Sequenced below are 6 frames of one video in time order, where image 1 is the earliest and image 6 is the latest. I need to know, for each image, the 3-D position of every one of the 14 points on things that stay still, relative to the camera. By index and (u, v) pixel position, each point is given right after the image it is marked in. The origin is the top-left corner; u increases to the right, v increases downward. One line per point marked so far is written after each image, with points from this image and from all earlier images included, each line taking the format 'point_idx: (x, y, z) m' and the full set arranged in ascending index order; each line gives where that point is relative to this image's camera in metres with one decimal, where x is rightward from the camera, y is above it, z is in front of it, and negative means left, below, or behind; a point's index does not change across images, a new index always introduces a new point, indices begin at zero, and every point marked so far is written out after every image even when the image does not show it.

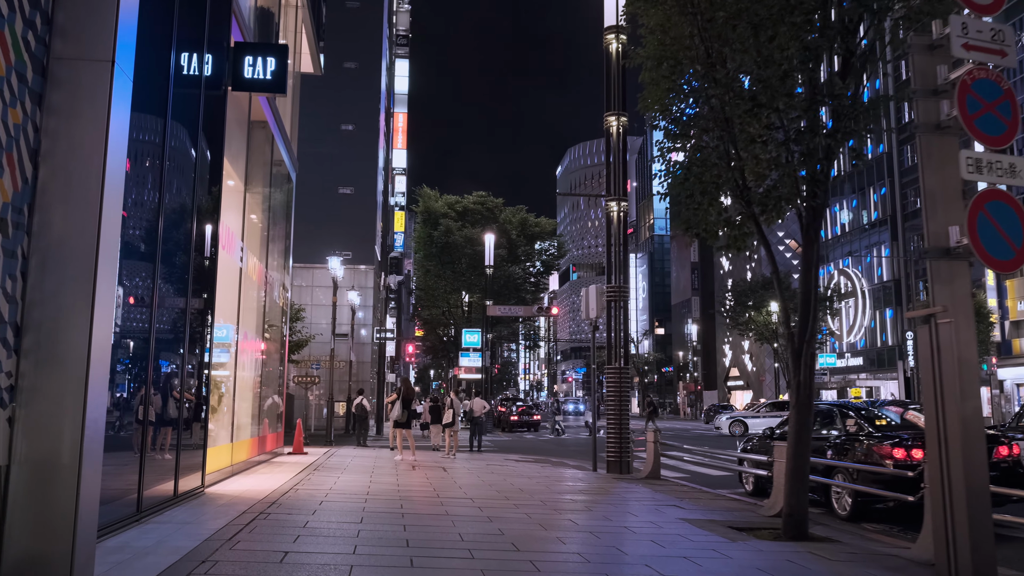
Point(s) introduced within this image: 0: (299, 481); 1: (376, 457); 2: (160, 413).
0: (-3.0, -2.7, +12.4) m
1: (-2.9, -3.7, +19.1) m
2: (-4.0, -1.5, +10.3) m
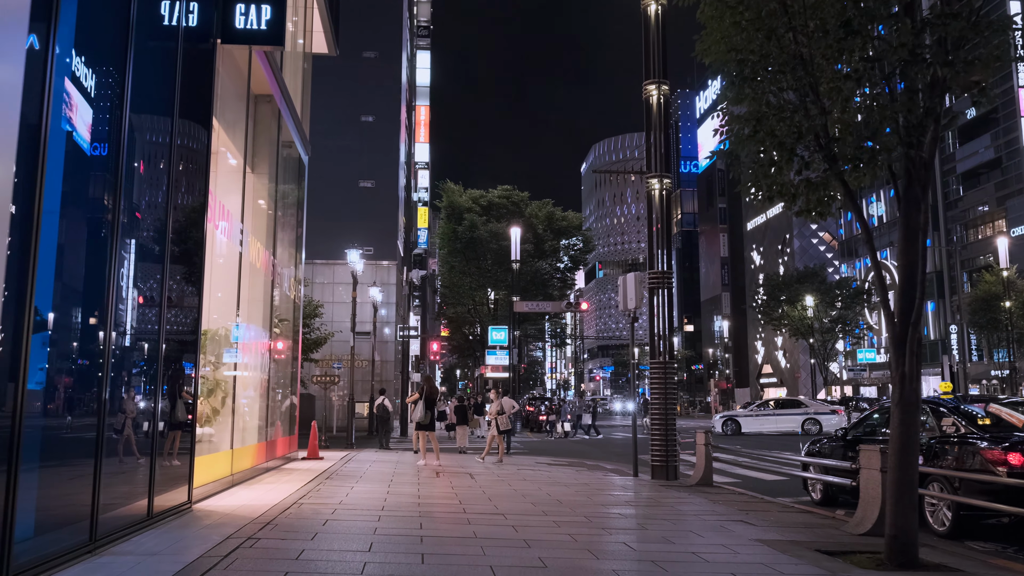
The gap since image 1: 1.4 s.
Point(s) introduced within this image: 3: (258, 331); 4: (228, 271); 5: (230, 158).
0: (-2.5, -2.5, +10.9) m
1: (-2.3, -3.5, +17.5) m
2: (-3.6, -1.3, +8.8) m
3: (-4.3, -0.7, +14.8) m
4: (-4.2, +0.3, +12.9) m
5: (-4.1, +2.0, +12.9) m
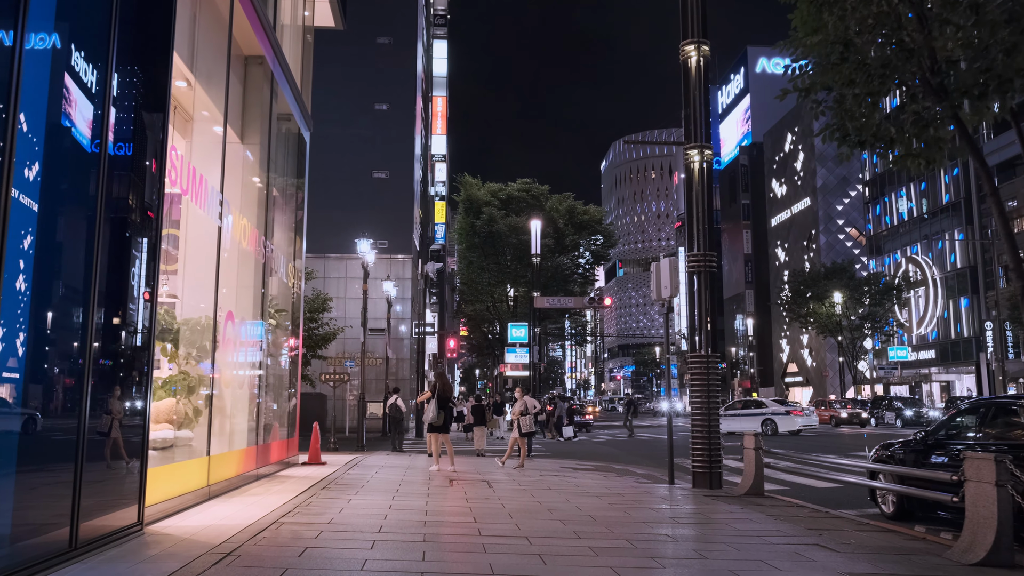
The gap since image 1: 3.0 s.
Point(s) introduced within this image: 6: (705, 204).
0: (-2.3, -2.3, +9.3) m
1: (-1.9, -3.2, +15.9) m
2: (-3.4, -1.1, +7.2) m
3: (-4.0, -0.4, +13.2) m
4: (-4.0, +0.5, +11.3) m
5: (-3.9, +2.2, +11.3) m
6: (+3.0, +1.4, +14.0) m
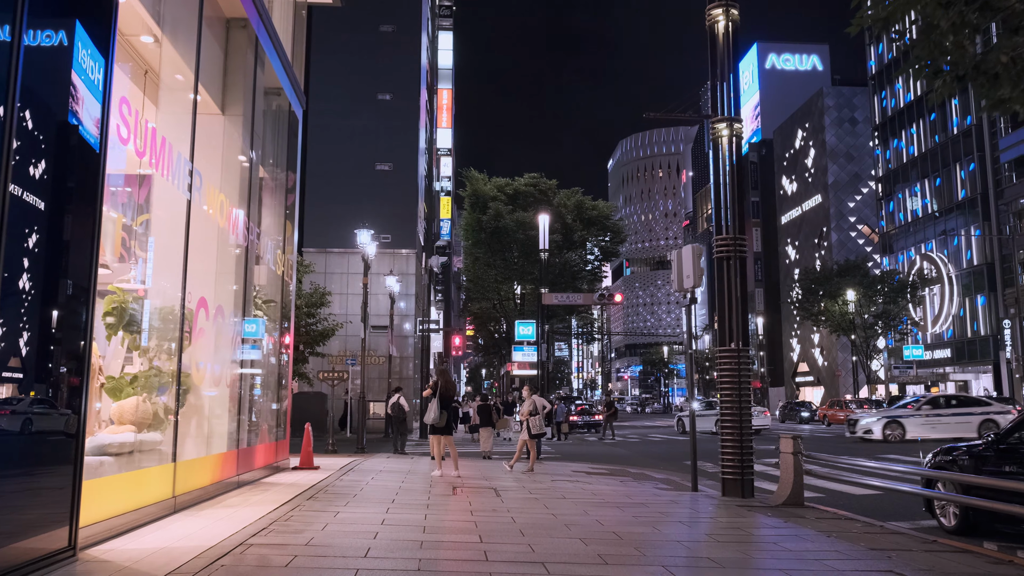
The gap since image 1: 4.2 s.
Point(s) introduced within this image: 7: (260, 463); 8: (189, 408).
0: (-2.2, -2.1, +8.0) m
1: (-1.7, -3.1, +14.6) m
2: (-3.3, -0.9, +5.9) m
3: (-3.8, -0.3, +12.0) m
4: (-3.8, +0.7, +10.1) m
5: (-3.7, +2.4, +10.0) m
6: (+3.2, +1.5, +12.7) m
7: (-3.8, -2.6, +13.3) m
8: (-3.9, -1.4, +10.6) m
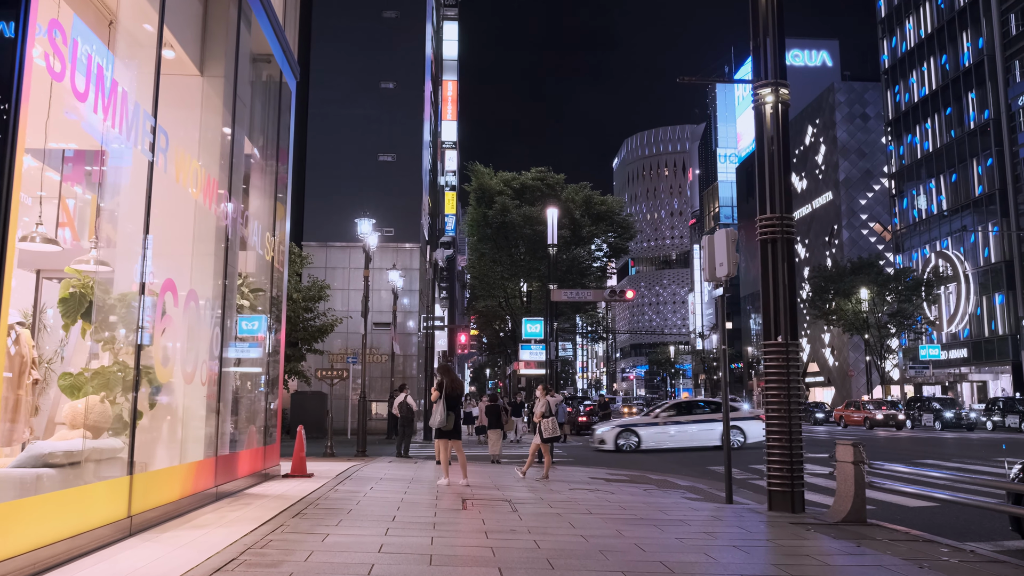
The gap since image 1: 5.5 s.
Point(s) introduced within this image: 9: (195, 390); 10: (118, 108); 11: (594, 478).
0: (-2.0, -2.0, +6.6) m
1: (-1.5, -2.9, +13.2) m
2: (-3.1, -0.8, +4.5) m
3: (-3.6, -0.1, +10.5) m
4: (-3.6, +0.9, +8.7) m
5: (-3.5, +2.5, +8.6) m
6: (+3.4, +1.7, +11.2) m
7: (-3.6, -2.5, +11.9) m
8: (-3.7, -1.2, +9.2) m
9: (-3.6, -1.2, +10.2) m
10: (-3.5, +1.6, +8.1) m
11: (+1.5, -3.6, +16.7) m
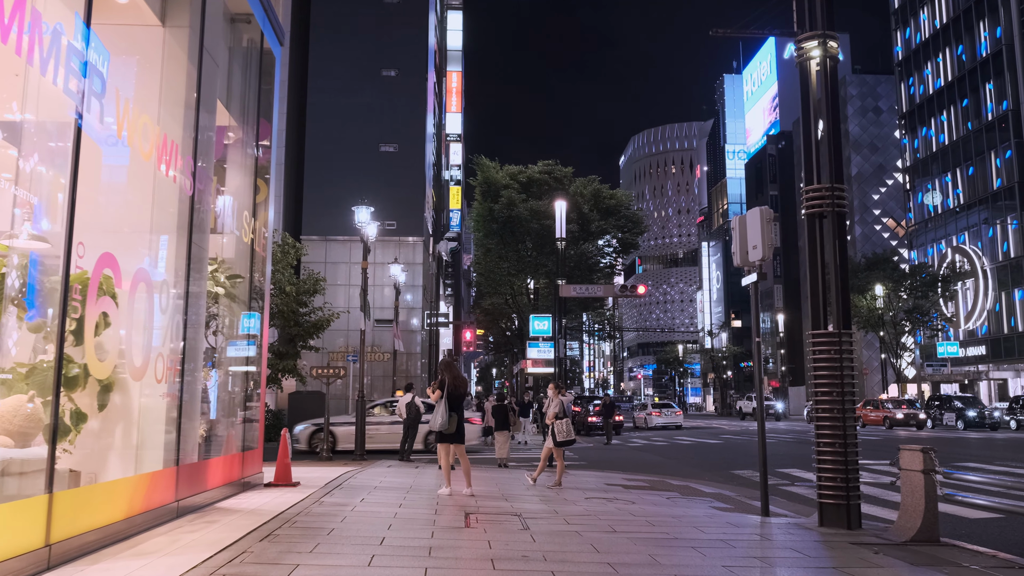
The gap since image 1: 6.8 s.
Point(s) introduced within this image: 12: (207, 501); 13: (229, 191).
0: (-1.9, -1.8, +5.2) m
1: (-1.4, -2.7, +11.8) m
2: (-3.1, -0.6, +3.1) m
3: (-3.5, +0.1, +9.2) m
4: (-3.6, +1.0, +7.3) m
5: (-3.5, +2.7, +7.2) m
6: (+3.5, +1.9, +9.8) m
7: (-3.5, -2.3, +10.5) m
8: (-3.6, -1.1, +7.8) m
9: (-3.5, -1.0, +8.8) m
10: (-3.4, +1.8, +6.8) m
11: (+1.7, -3.4, +15.3) m
12: (-3.4, -2.4, +10.0) m
13: (-3.6, +1.3, +11.6) m
